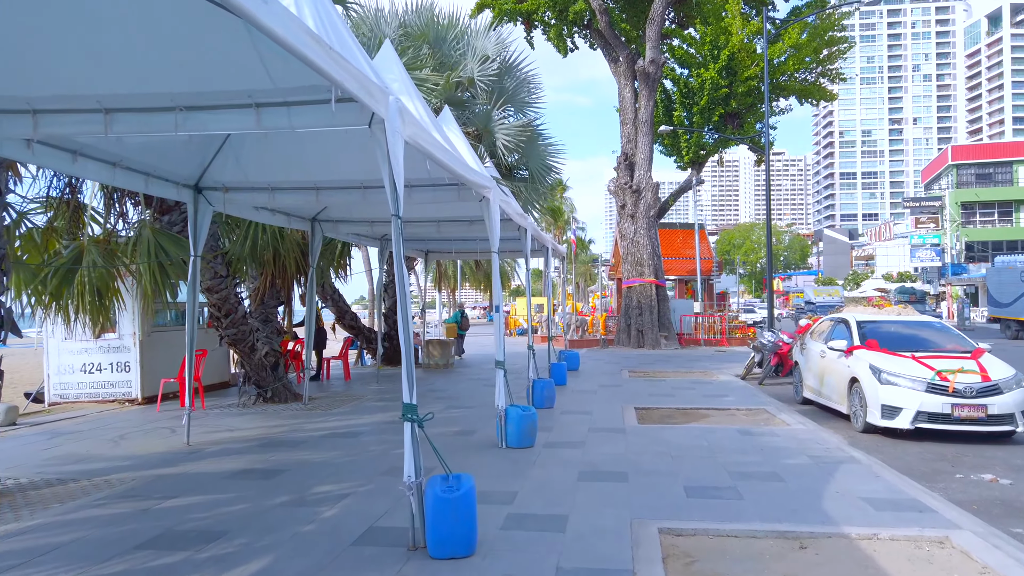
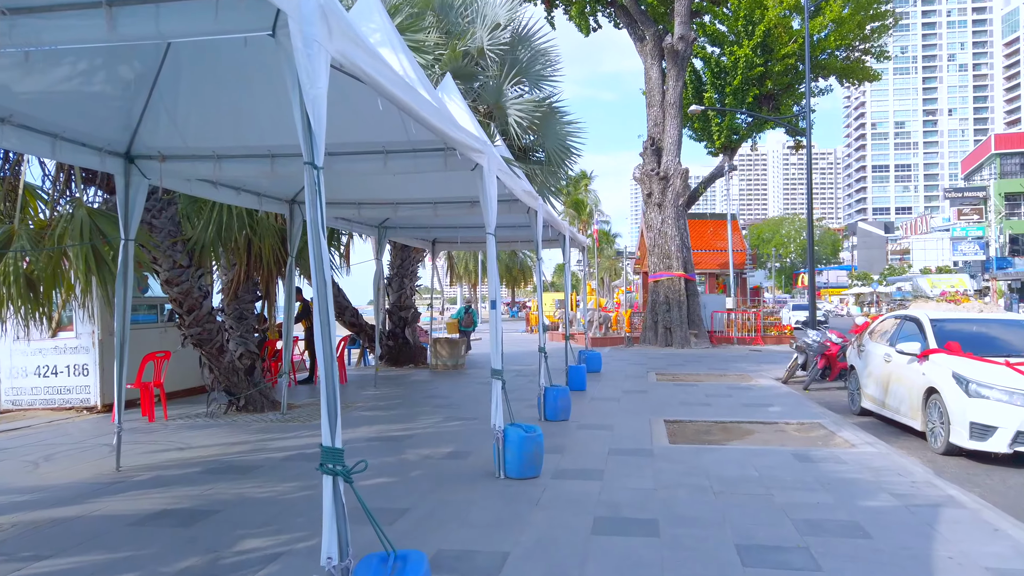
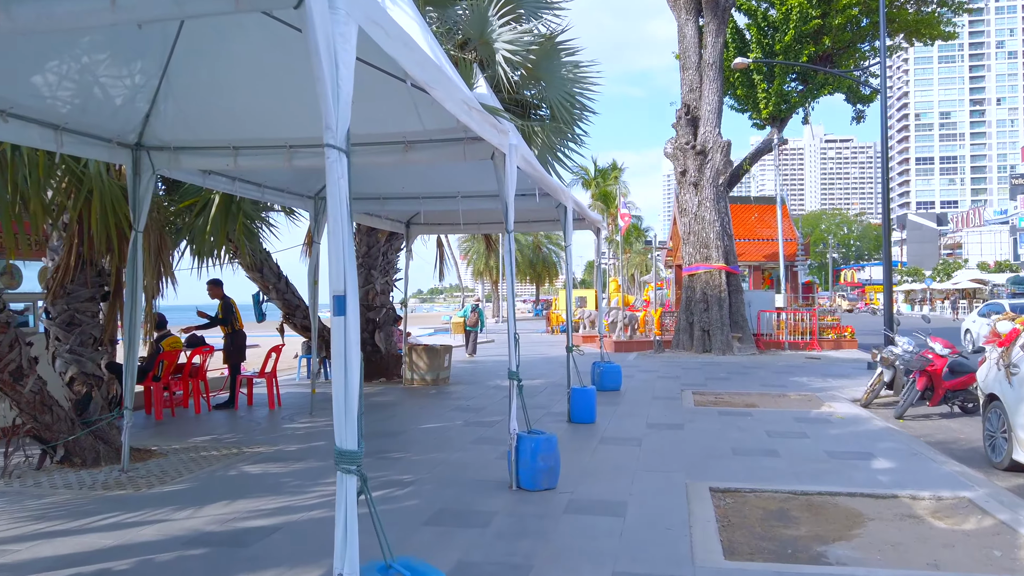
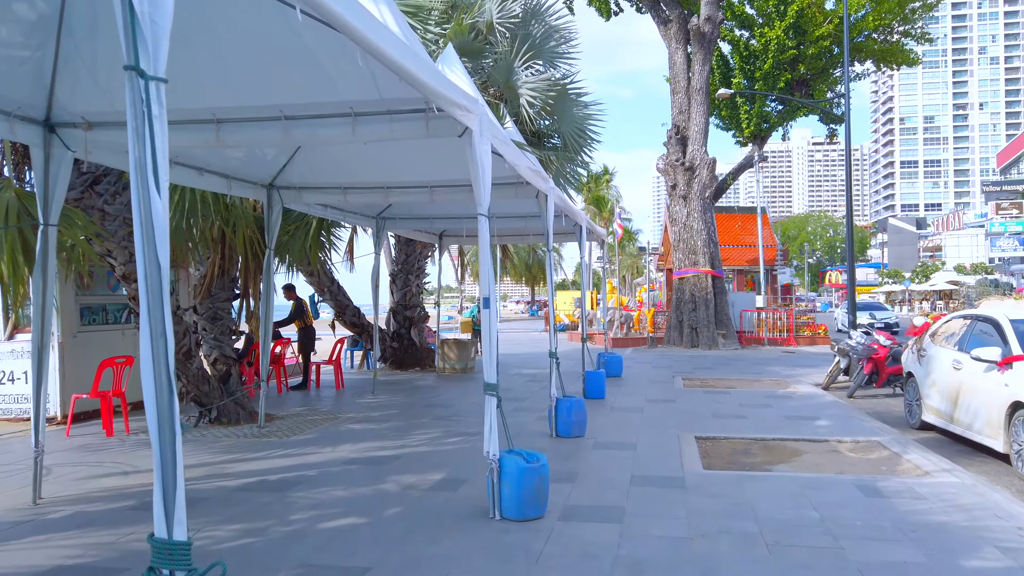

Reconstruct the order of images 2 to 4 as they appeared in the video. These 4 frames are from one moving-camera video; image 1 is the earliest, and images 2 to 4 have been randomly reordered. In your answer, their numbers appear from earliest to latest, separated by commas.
2, 4, 3
